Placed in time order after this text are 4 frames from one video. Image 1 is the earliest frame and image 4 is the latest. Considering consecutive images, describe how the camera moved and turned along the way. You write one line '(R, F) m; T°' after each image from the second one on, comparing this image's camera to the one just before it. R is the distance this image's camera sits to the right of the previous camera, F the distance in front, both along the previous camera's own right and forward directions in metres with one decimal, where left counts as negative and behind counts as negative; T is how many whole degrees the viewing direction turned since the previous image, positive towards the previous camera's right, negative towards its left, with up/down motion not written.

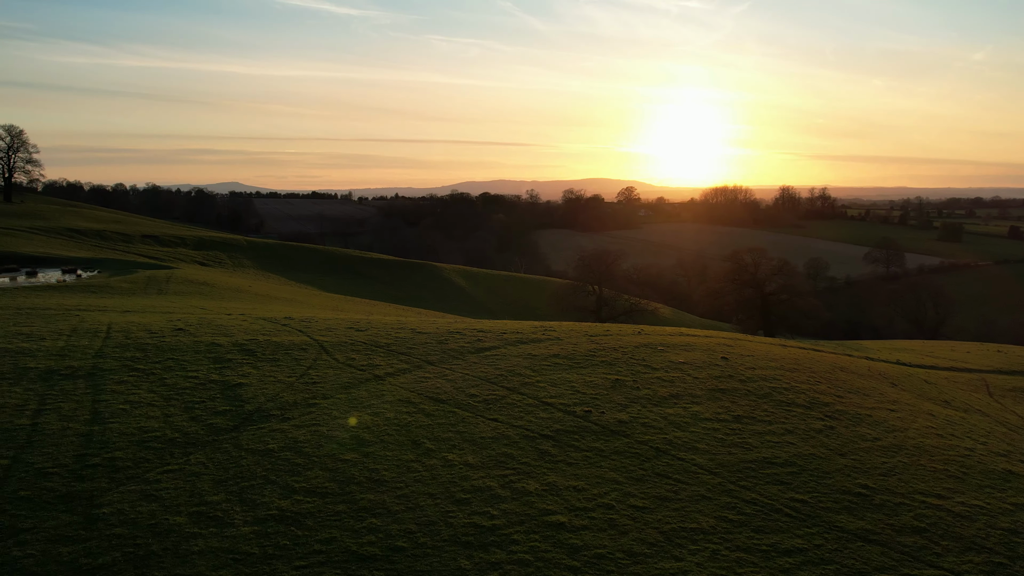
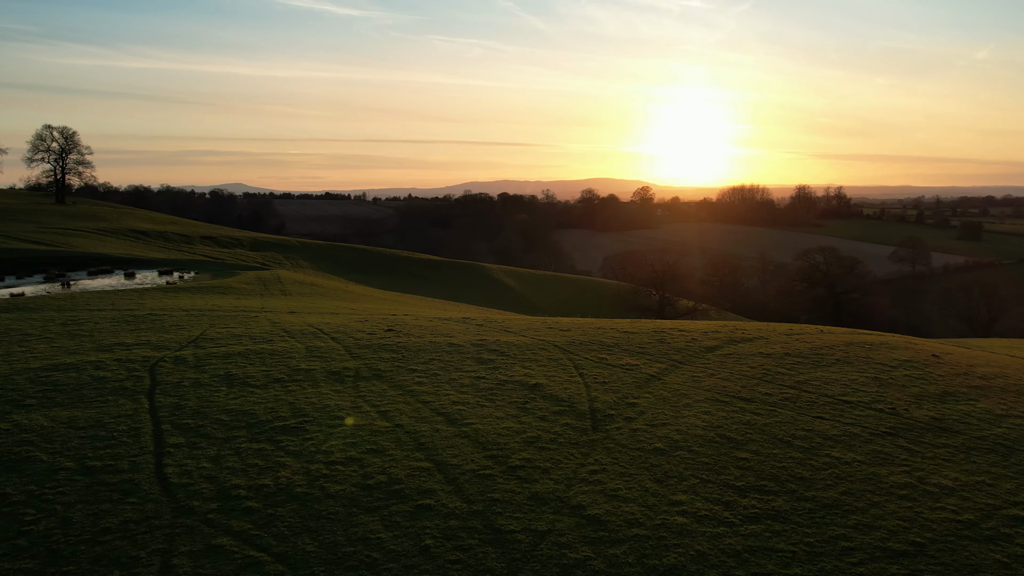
(-7.6, +0.1) m; +1°
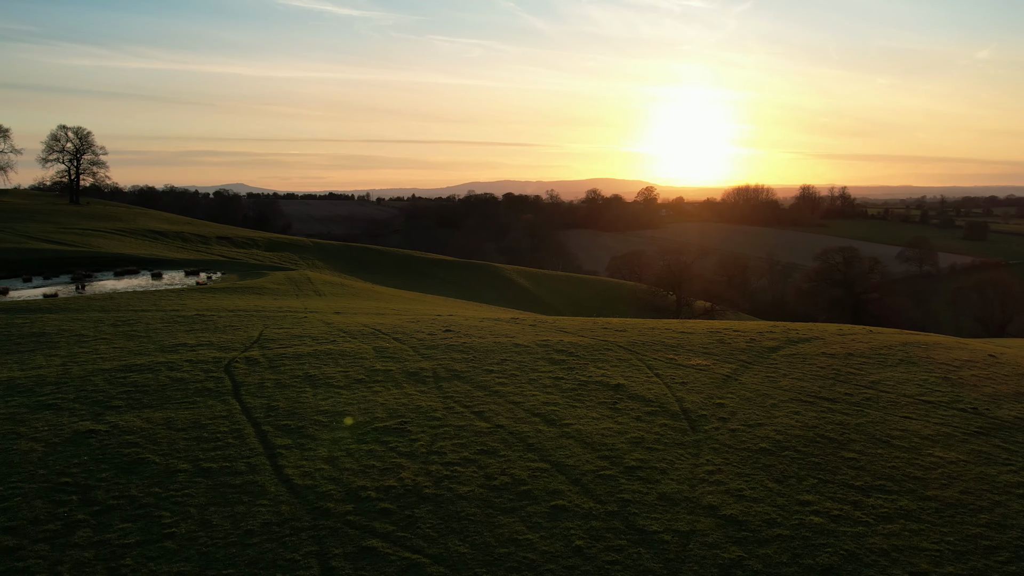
(-2.1, 0.0) m; 0°
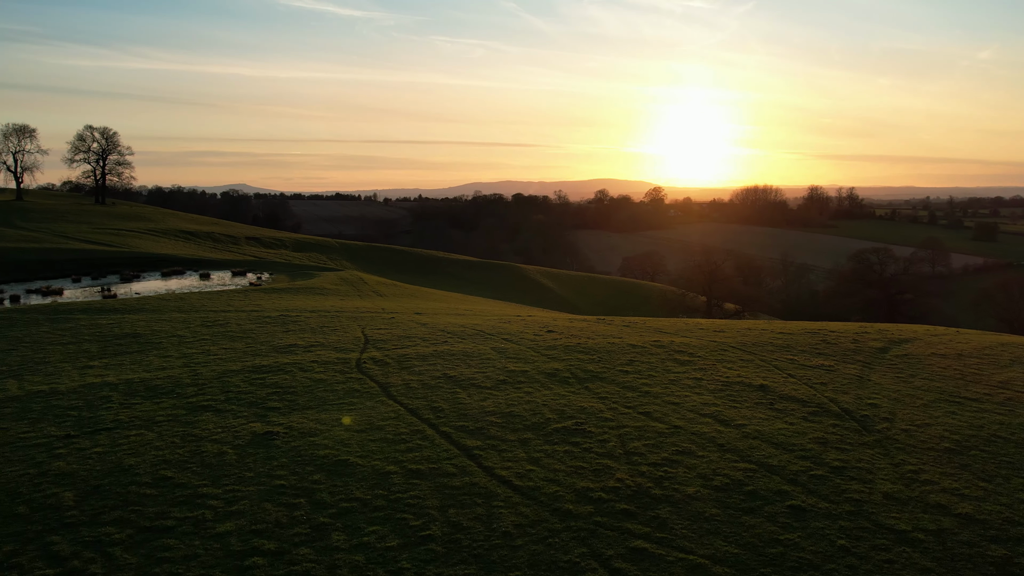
(-3.7, 0.0) m; +1°
